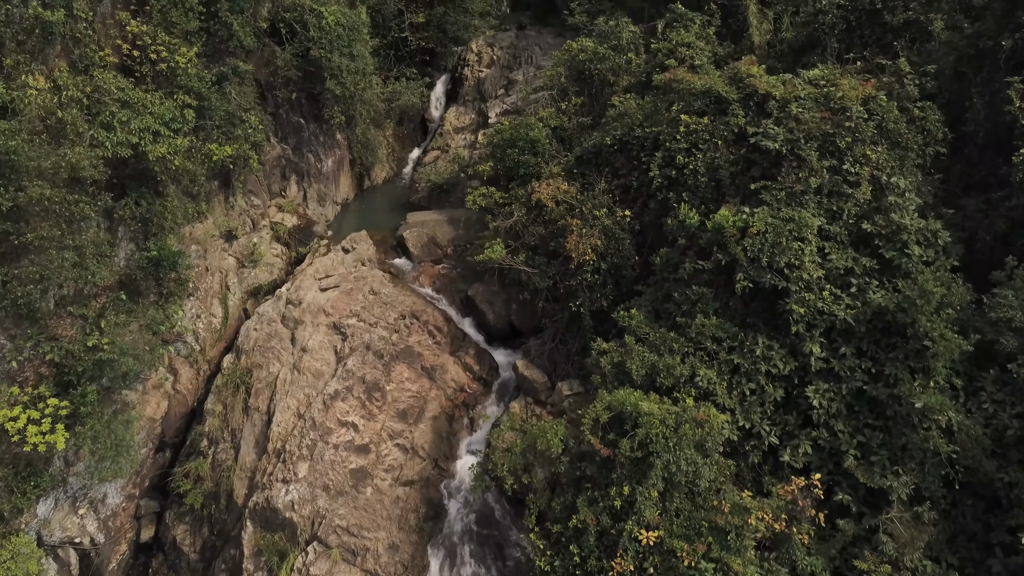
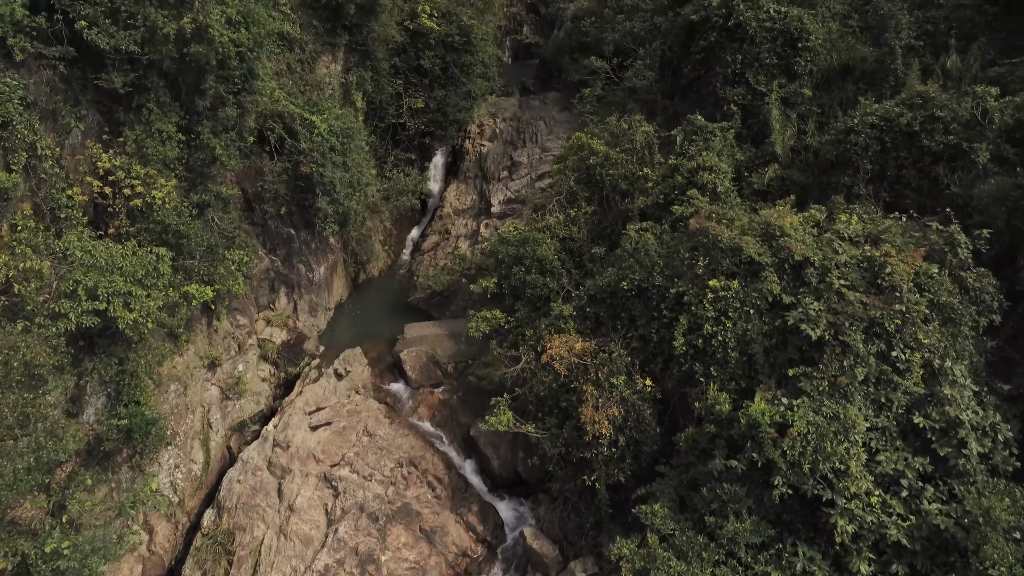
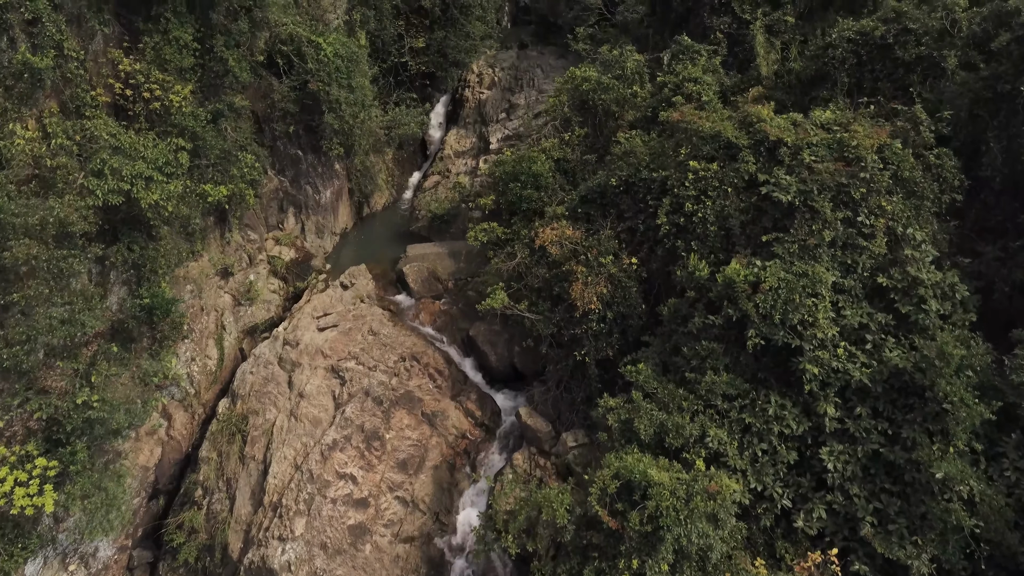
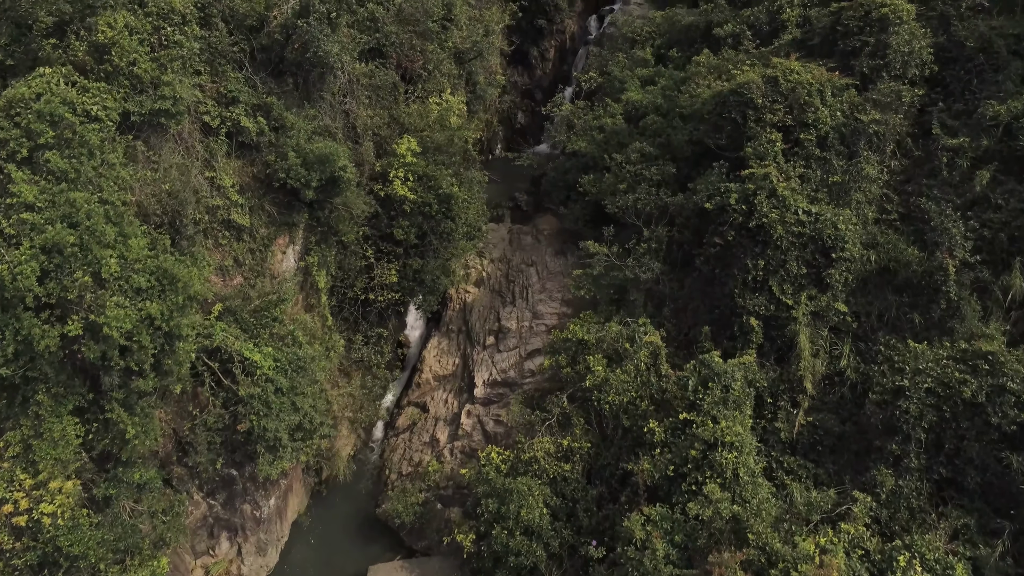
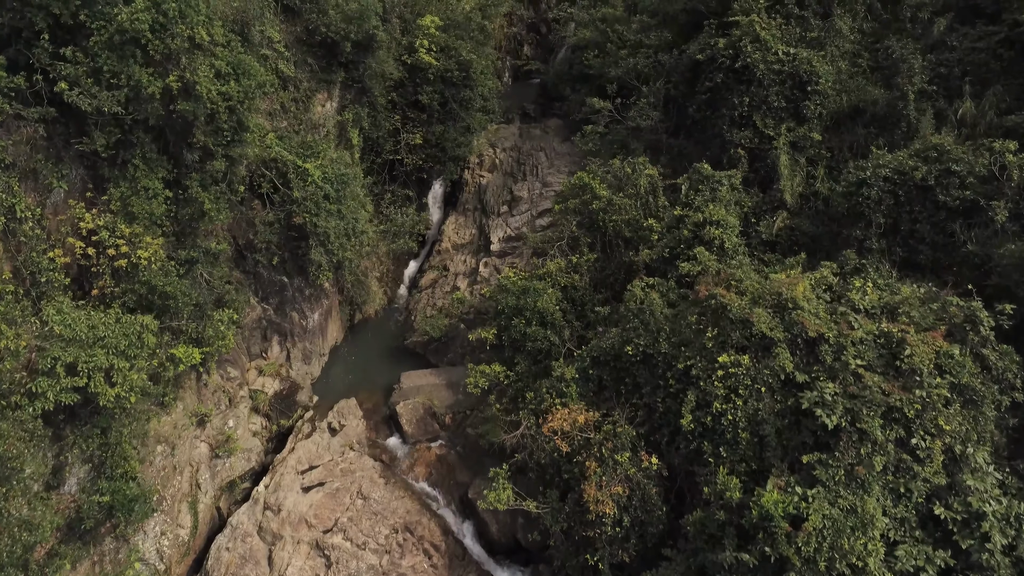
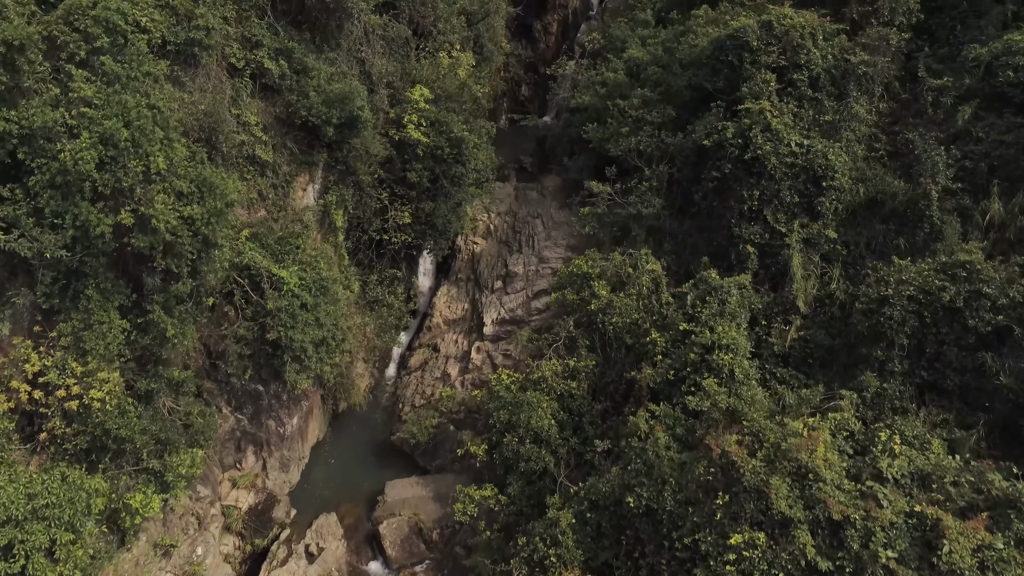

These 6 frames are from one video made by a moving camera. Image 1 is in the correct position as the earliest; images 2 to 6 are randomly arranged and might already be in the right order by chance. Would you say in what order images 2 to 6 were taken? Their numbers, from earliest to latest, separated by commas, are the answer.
3, 2, 5, 6, 4
